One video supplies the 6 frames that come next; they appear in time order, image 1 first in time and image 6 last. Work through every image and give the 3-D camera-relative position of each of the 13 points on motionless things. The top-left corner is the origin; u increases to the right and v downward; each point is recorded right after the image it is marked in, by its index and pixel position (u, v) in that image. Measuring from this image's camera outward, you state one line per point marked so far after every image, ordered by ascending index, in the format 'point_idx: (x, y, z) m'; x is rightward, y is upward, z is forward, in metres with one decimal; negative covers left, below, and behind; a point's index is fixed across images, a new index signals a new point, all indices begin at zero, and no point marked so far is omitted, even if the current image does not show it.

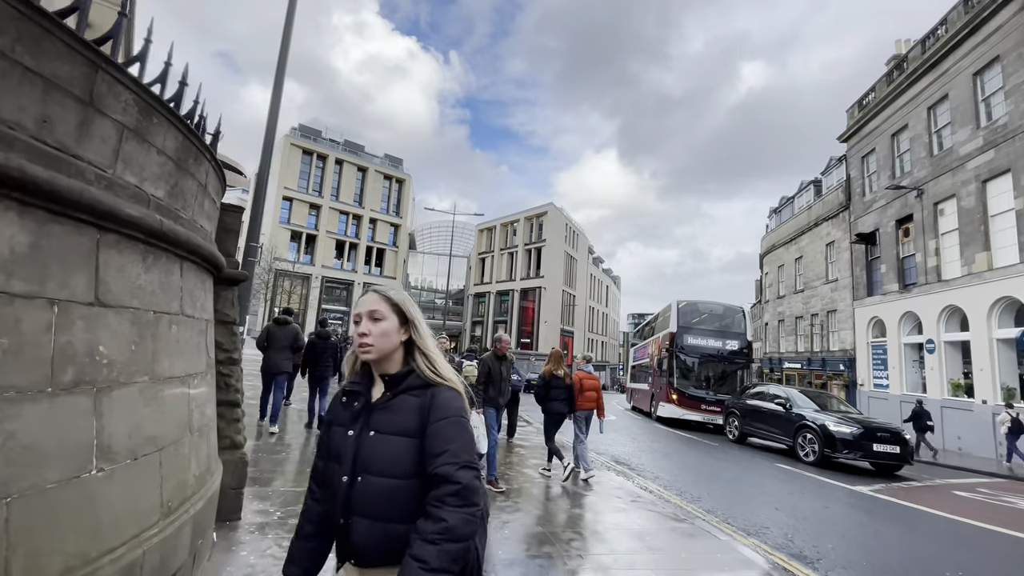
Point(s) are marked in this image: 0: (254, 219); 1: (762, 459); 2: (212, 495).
0: (-4.0, +1.0, +7.6) m
1: (+6.1, -4.2, +11.7) m
2: (-2.2, -1.5, +3.5) m
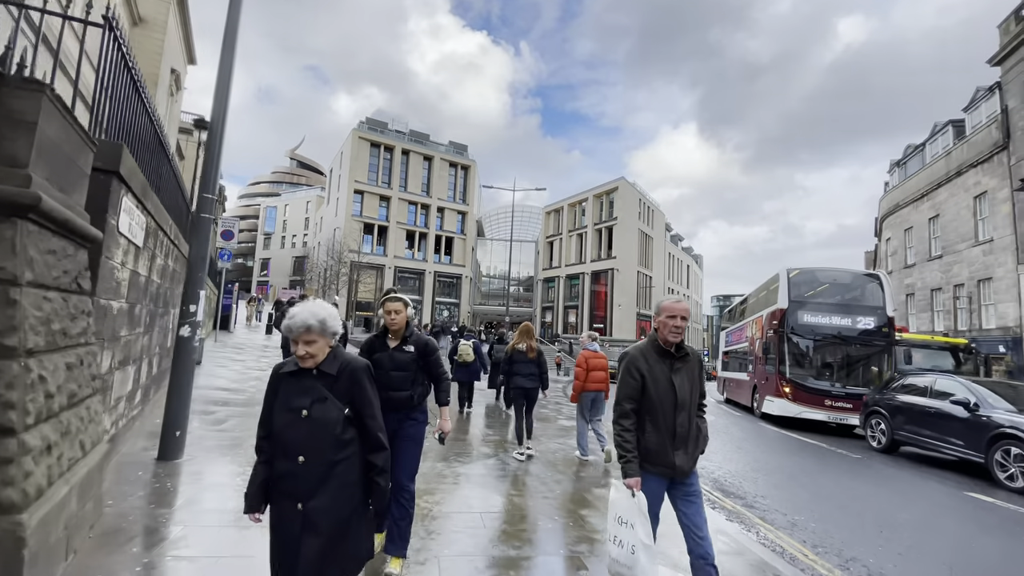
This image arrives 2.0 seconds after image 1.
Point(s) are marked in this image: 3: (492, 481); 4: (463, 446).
0: (-3.6, +1.4, +5.6) m
1: (+7.2, -3.3, +8.2) m
2: (-2.3, -1.2, +1.4) m
3: (-0.3, -2.2, +5.4) m
4: (-0.7, -2.3, +7.0) m
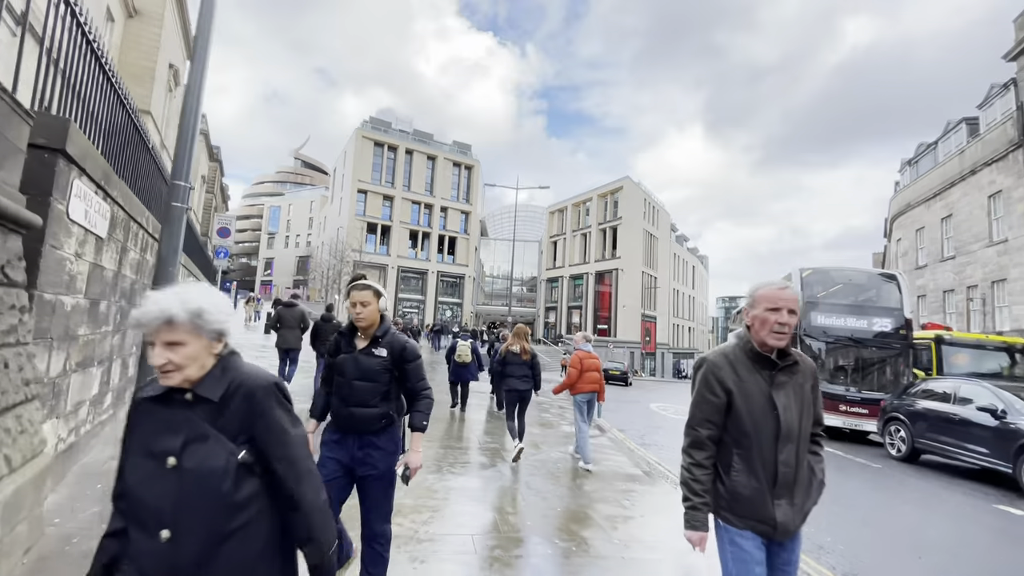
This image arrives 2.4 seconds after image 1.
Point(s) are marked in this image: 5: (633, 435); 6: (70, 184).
0: (-3.6, +1.5, +5.2) m
1: (+7.2, -3.3, +7.7) m
2: (-2.4, -1.1, +0.9) m
3: (-0.3, -2.2, +5.0) m
4: (-0.8, -2.3, +6.5) m
5: (+2.4, -2.9, +9.5) m
6: (-3.5, +0.8, +3.8) m
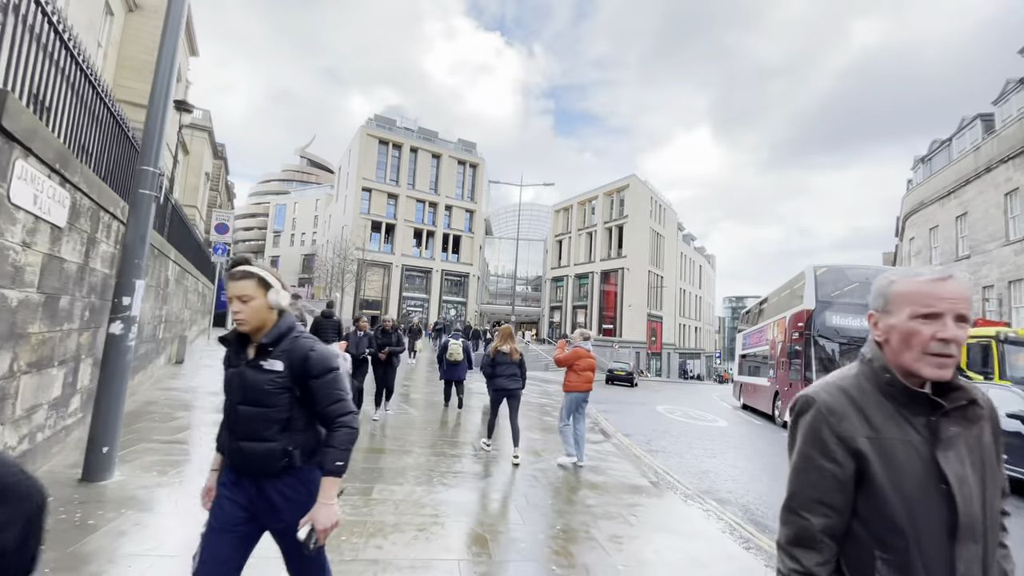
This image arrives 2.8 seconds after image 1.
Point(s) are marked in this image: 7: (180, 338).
0: (-3.6, +1.5, +4.8) m
1: (+7.2, -3.3, +7.2) m
2: (-2.5, -1.1, +0.5) m
3: (-0.3, -2.1, +4.5) m
4: (-0.8, -2.2, +6.1) m
5: (+2.4, -2.9, +9.0) m
6: (-3.6, +0.9, +3.4) m
7: (-8.1, -1.2, +11.7) m
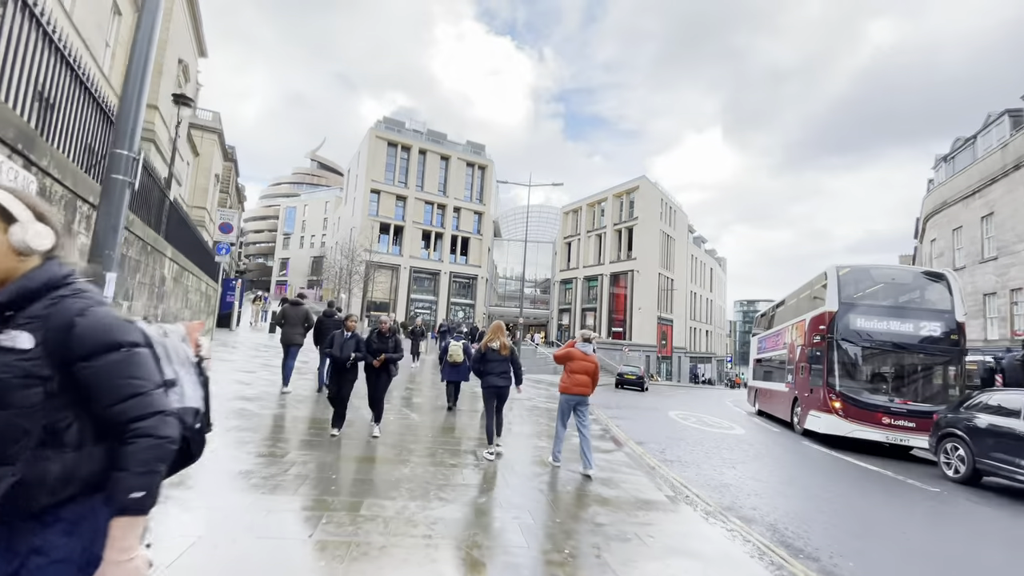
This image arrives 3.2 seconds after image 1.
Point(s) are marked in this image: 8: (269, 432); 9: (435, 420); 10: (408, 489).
0: (-3.6, +1.6, +4.4) m
1: (+7.3, -3.3, +6.6) m
2: (-2.5, -1.0, +0.1) m
3: (-0.3, -2.1, +4.1) m
4: (-0.7, -2.2, +5.7) m
5: (+2.5, -2.9, +8.5) m
6: (-3.6, +0.9, +3.1) m
7: (-8.0, -1.2, +11.4) m
8: (-3.5, -2.1, +6.9) m
9: (-1.4, -2.4, +8.8) m
10: (-1.0, -2.0, +4.8) m
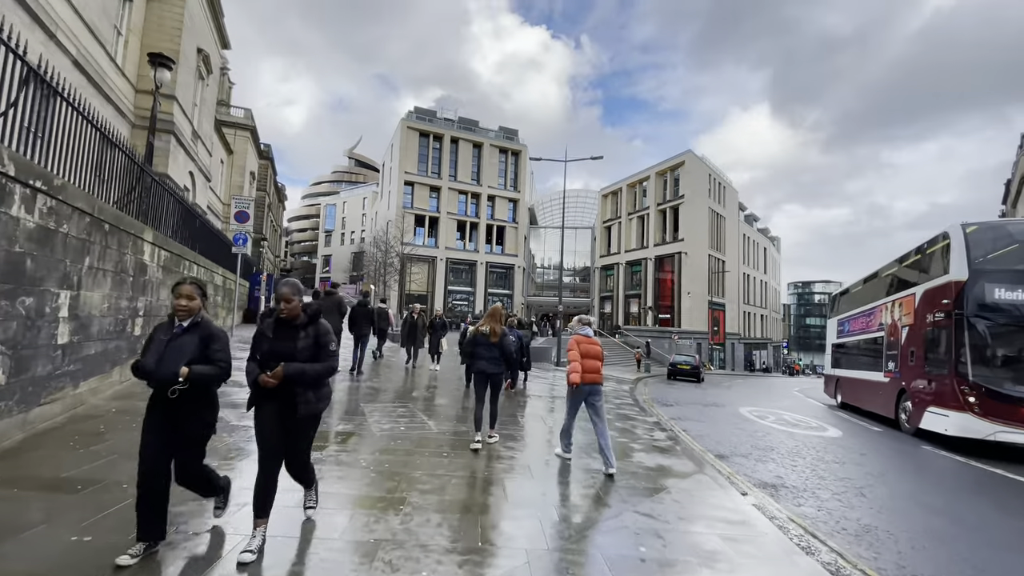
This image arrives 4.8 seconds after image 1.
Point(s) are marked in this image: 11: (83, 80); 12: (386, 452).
0: (-3.5, +1.8, +2.8) m
1: (+7.7, -2.7, +4.1) m
2: (-2.7, -0.9, -1.5) m
3: (-0.1, -1.8, +2.3) m
4: (-0.4, -1.9, +3.9) m
5: (+3.1, -2.4, +6.4) m
6: (-3.5, +1.1, +1.5) m
7: (-7.2, -1.0, +10.2) m
8: (-3.1, -1.8, +5.4) m
9: (-0.8, -2.1, +7.1) m
10: (-0.8, -1.7, +3.0) m
11: (-14.9, +7.2, +16.6) m
12: (-1.4, -1.9, +5.5) m
